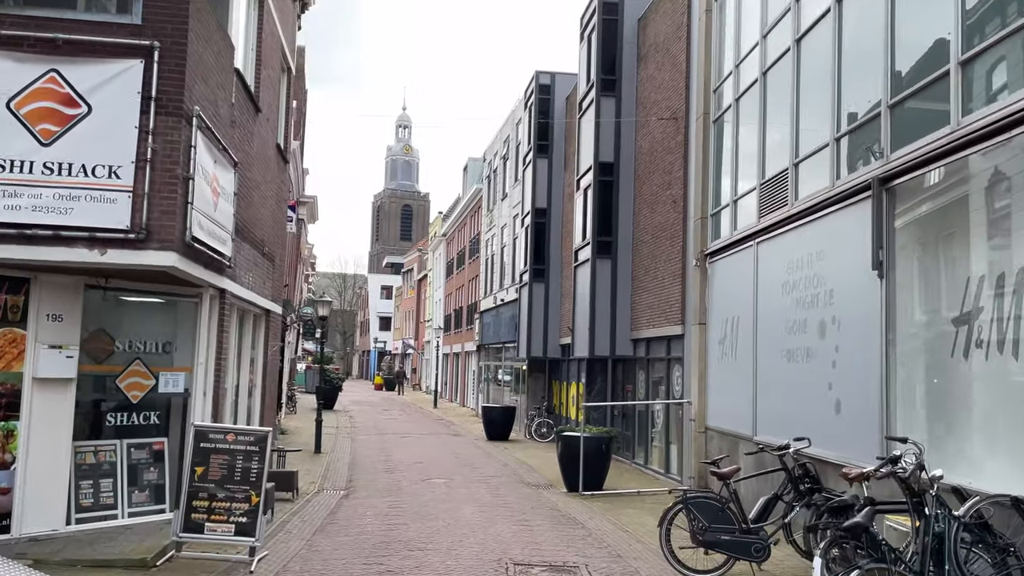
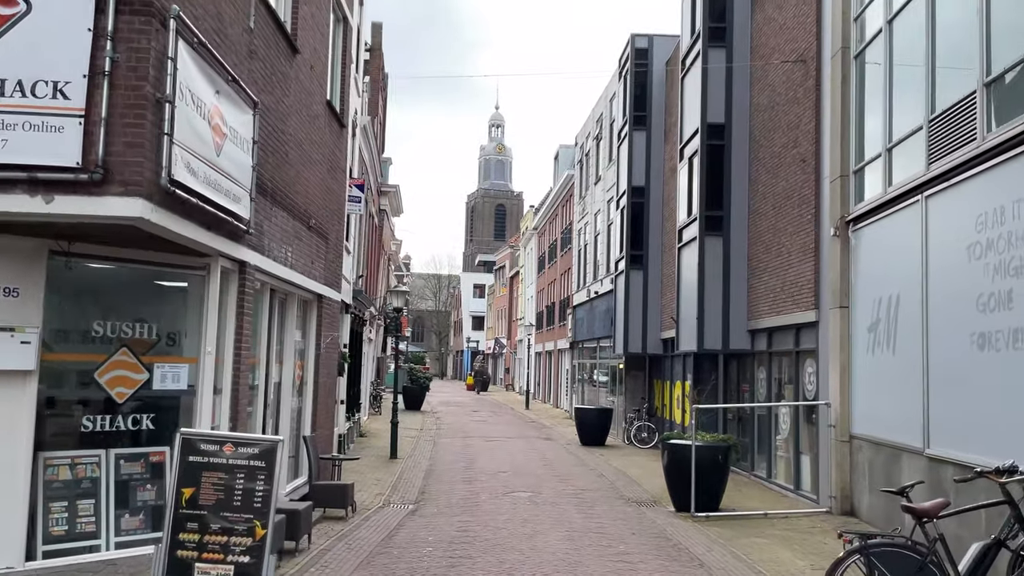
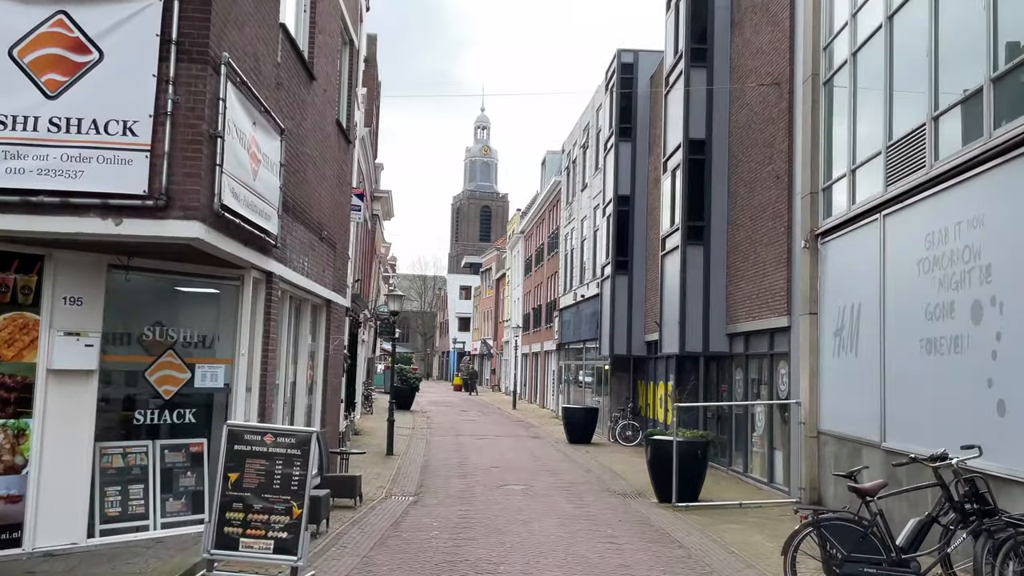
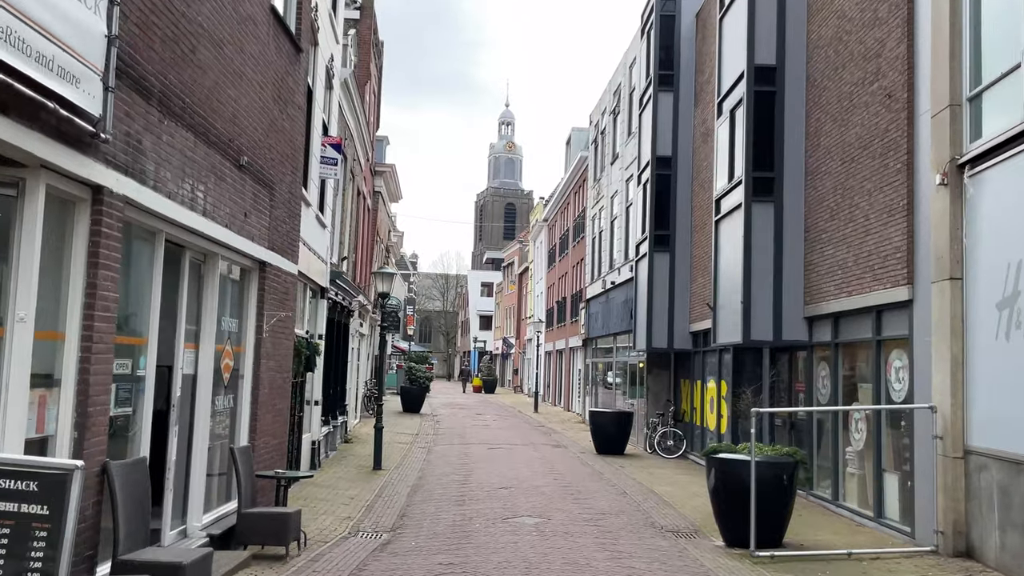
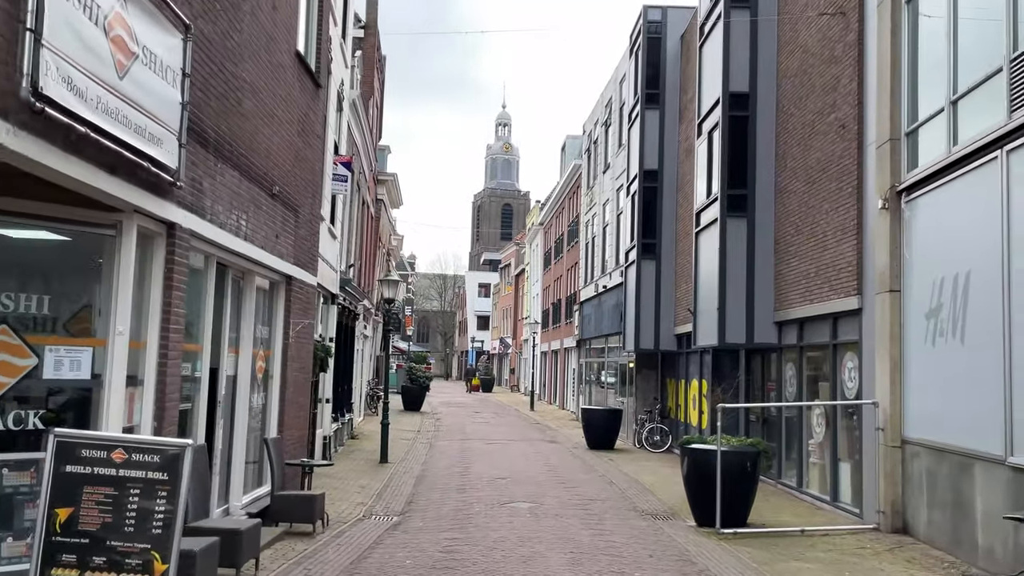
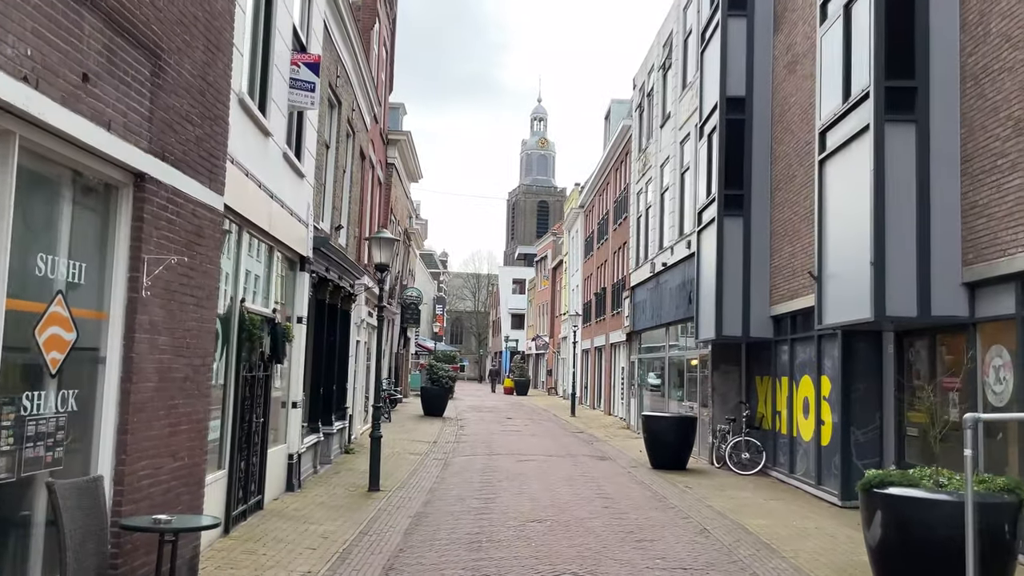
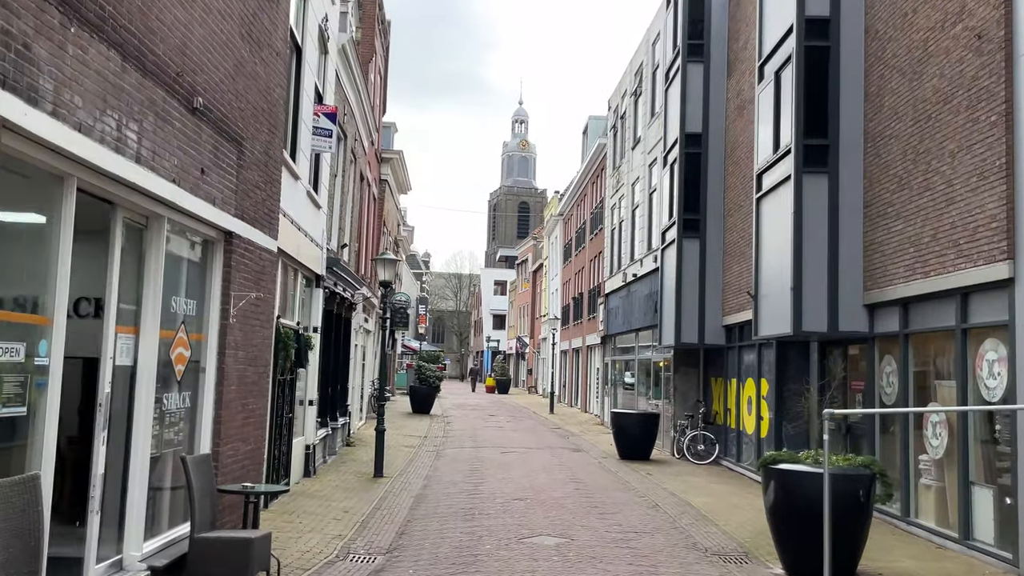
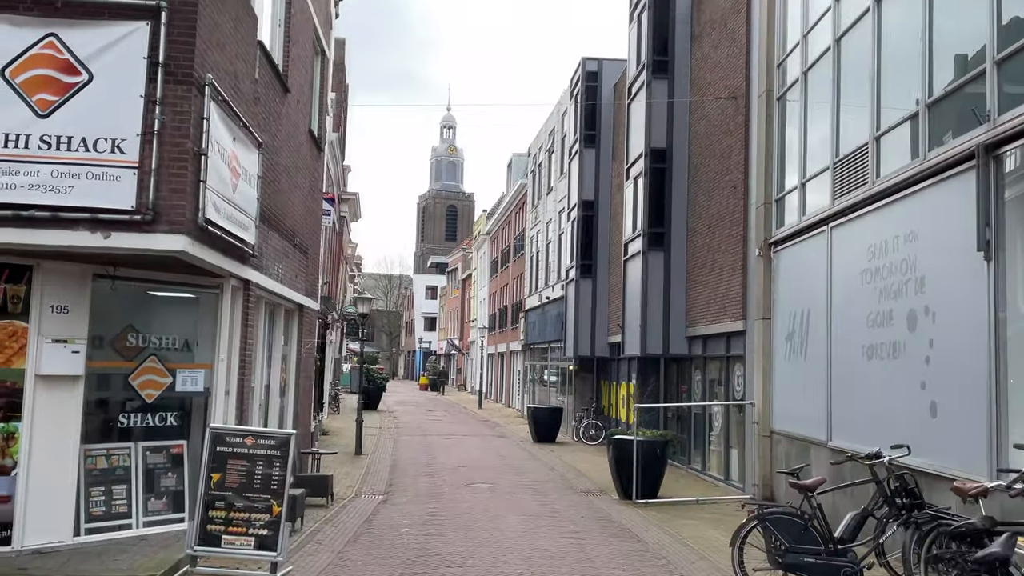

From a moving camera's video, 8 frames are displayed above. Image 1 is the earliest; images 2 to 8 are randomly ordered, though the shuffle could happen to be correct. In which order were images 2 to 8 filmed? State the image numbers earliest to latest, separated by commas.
8, 3, 2, 5, 4, 7, 6
